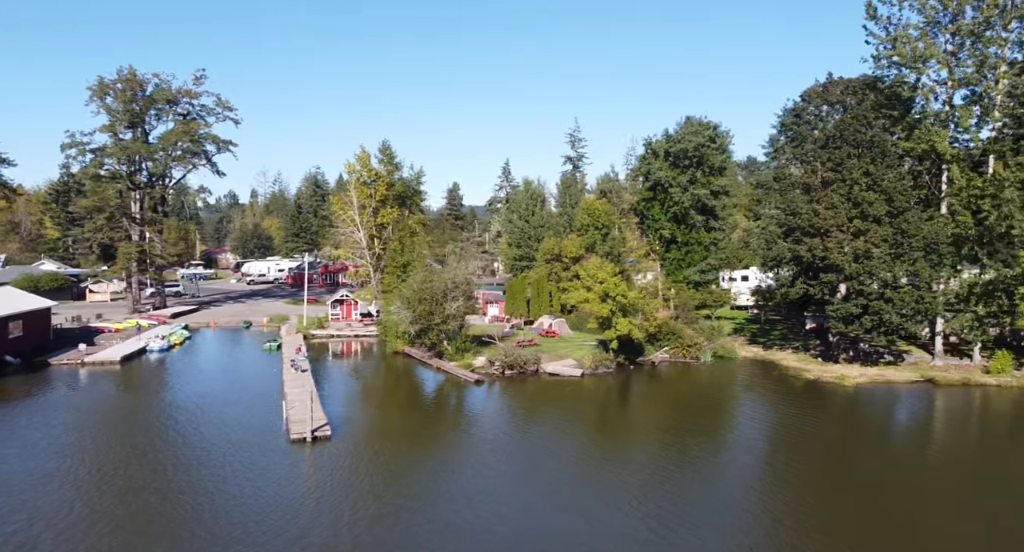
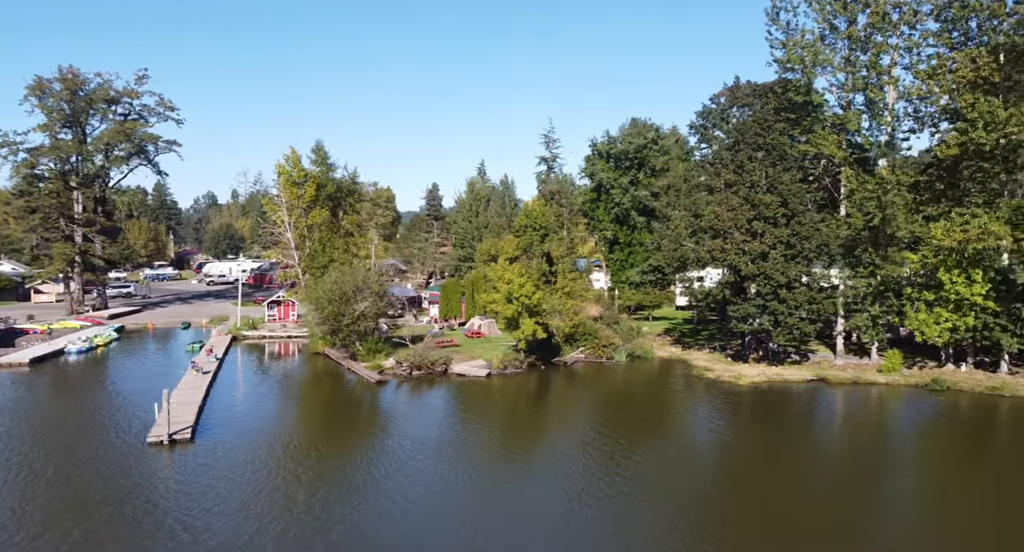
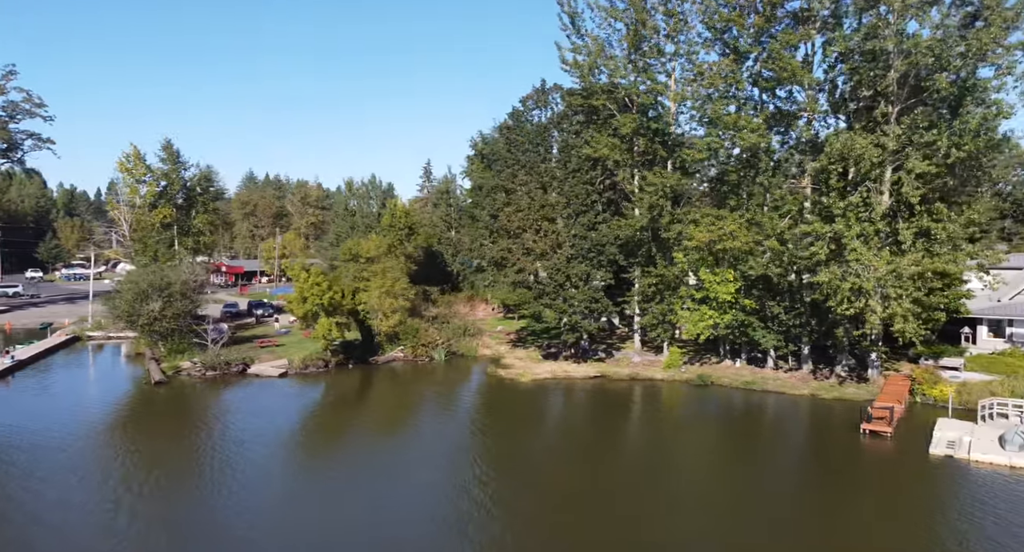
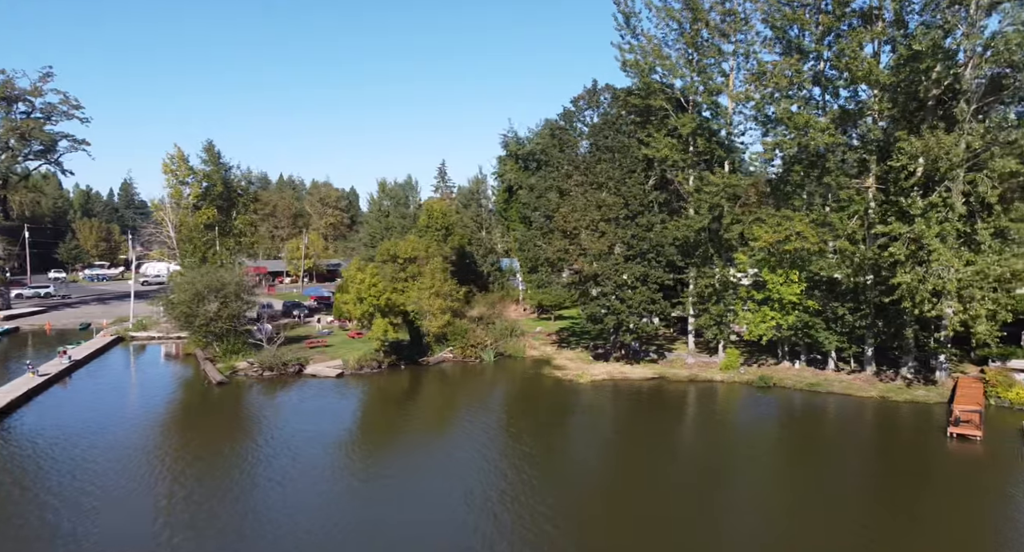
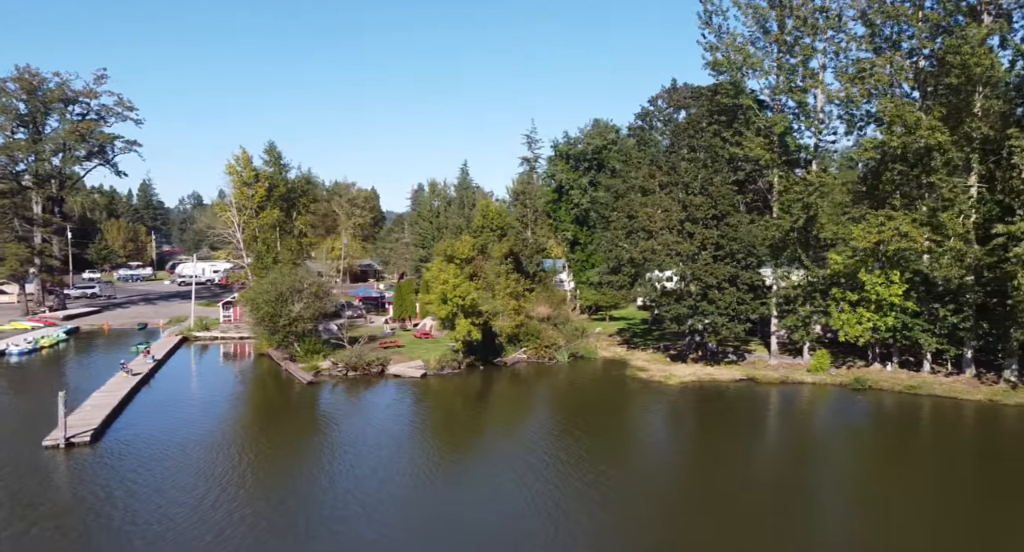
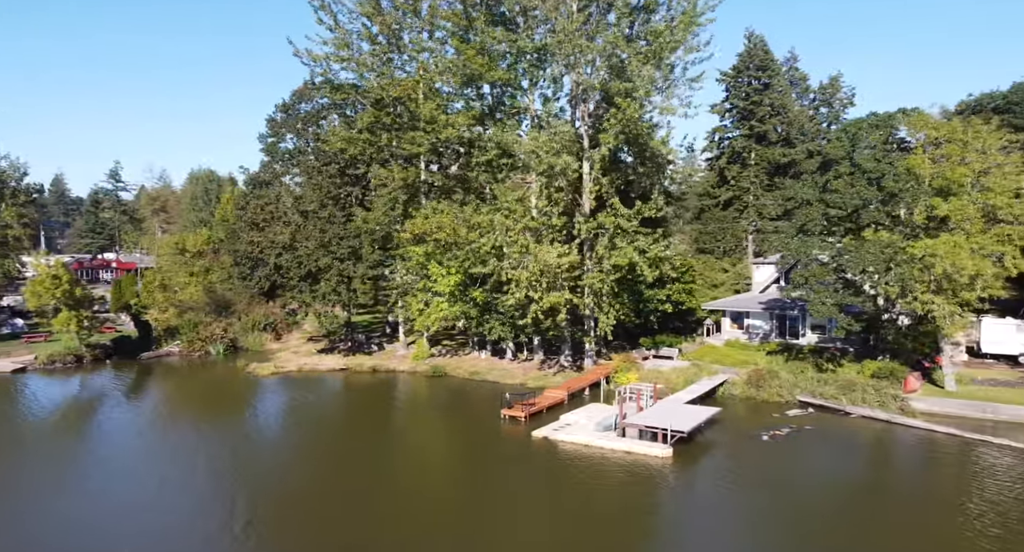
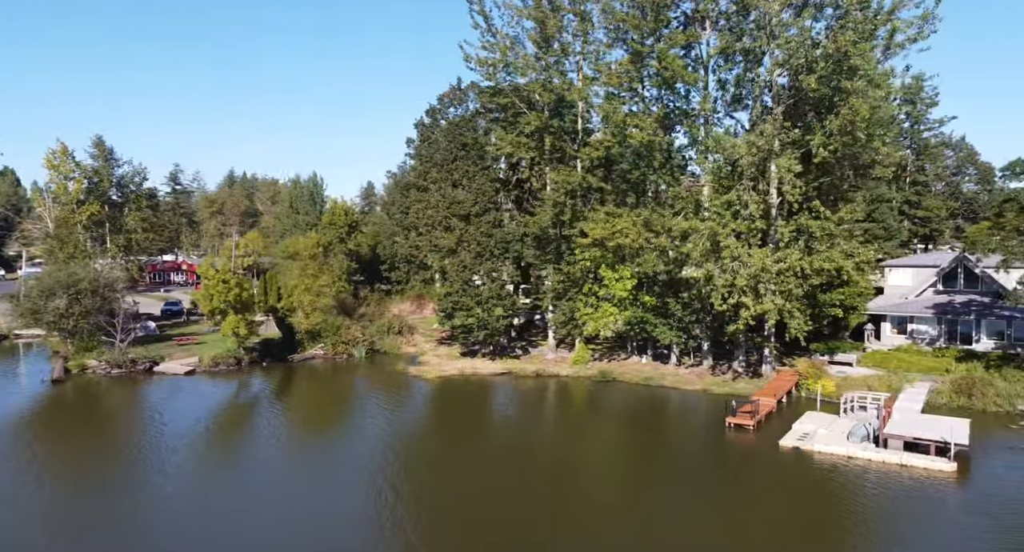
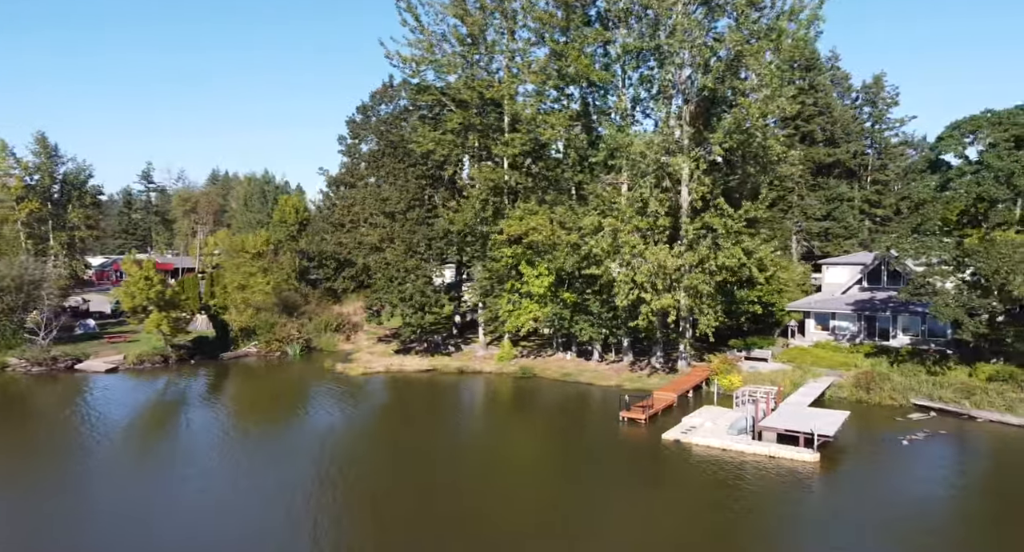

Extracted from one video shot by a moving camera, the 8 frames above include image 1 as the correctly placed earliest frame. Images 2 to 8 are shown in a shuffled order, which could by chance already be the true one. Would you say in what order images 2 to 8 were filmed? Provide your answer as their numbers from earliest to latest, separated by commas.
2, 5, 4, 3, 7, 8, 6
